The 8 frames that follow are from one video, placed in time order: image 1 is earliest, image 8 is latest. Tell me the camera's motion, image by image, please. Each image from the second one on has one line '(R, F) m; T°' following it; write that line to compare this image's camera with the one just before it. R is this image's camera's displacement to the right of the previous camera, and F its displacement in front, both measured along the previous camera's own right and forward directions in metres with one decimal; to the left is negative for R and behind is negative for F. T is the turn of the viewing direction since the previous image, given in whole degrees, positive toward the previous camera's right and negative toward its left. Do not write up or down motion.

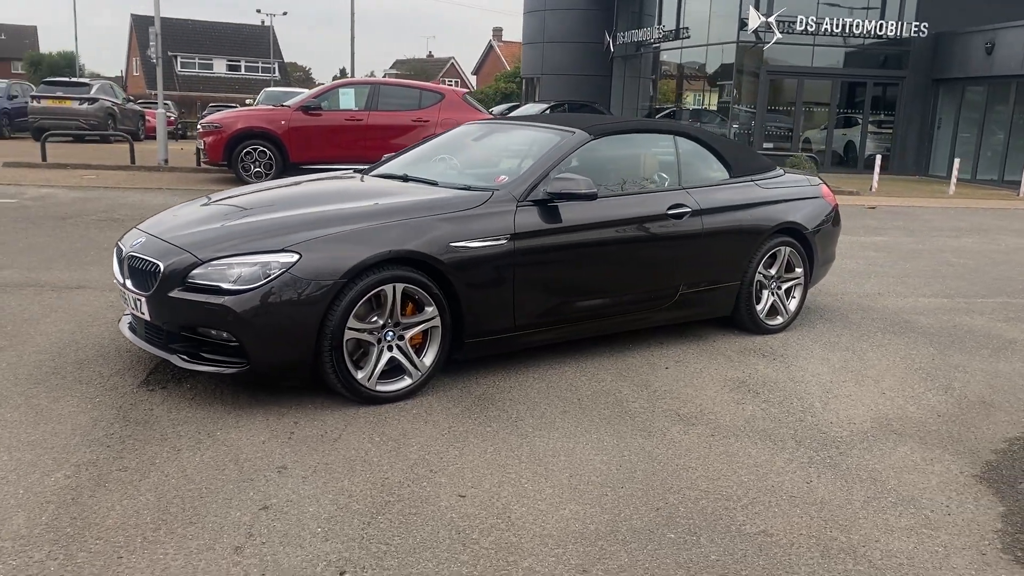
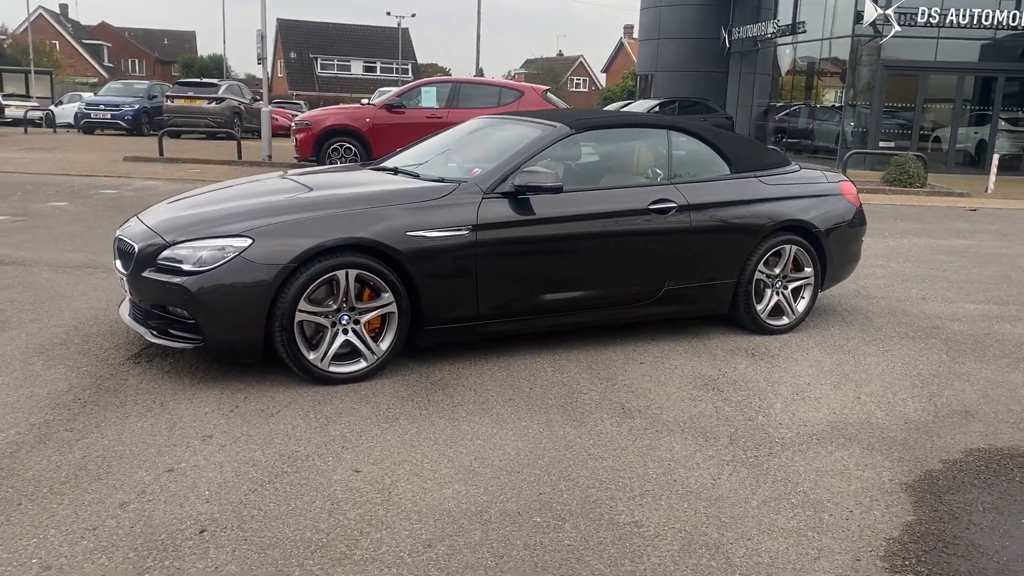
(+0.9, 0.0) m; -9°
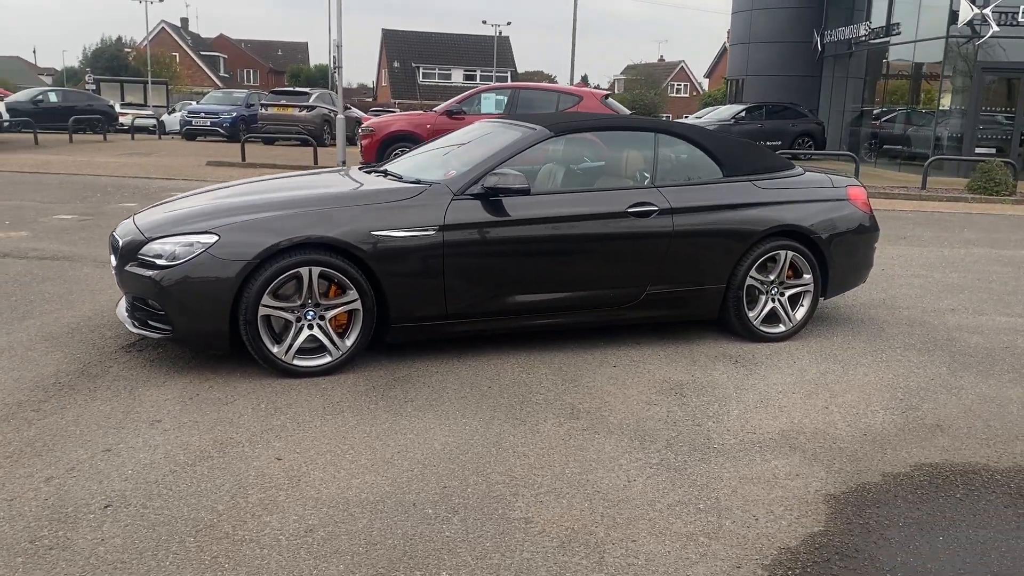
(+0.7, 0.0) m; -7°
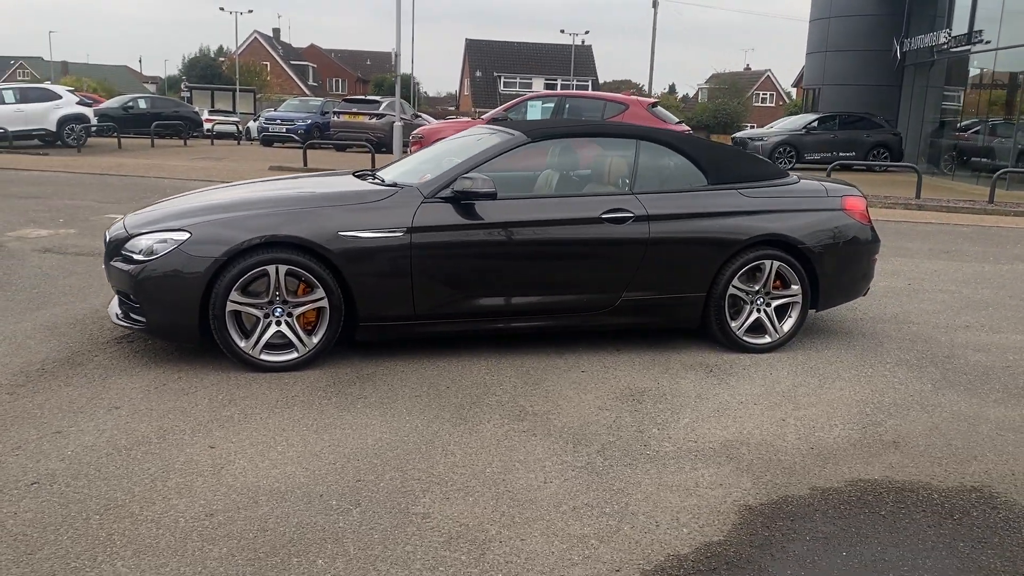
(+0.7, 0.0) m; -5°
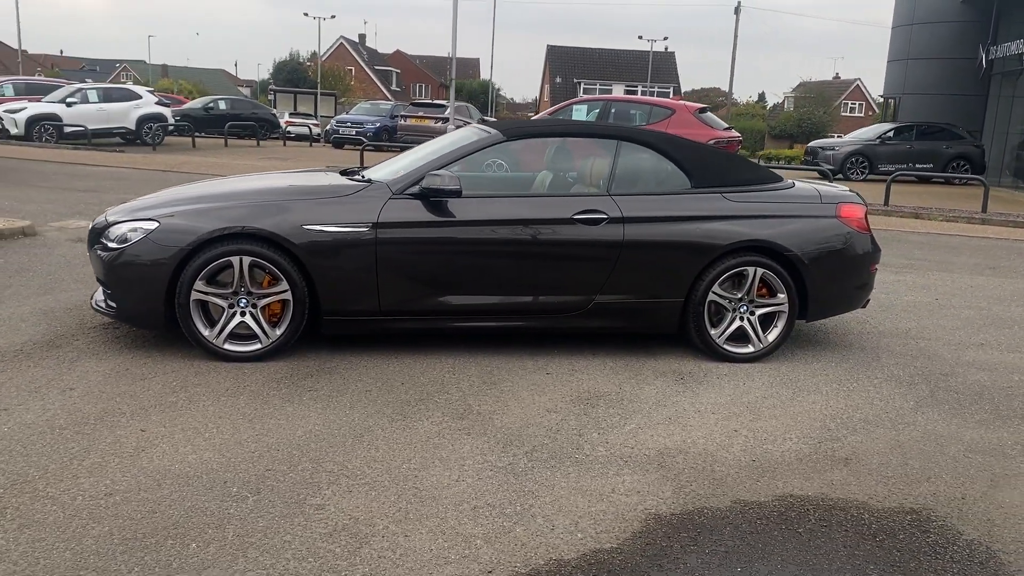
(+0.6, +0.1) m; -5°
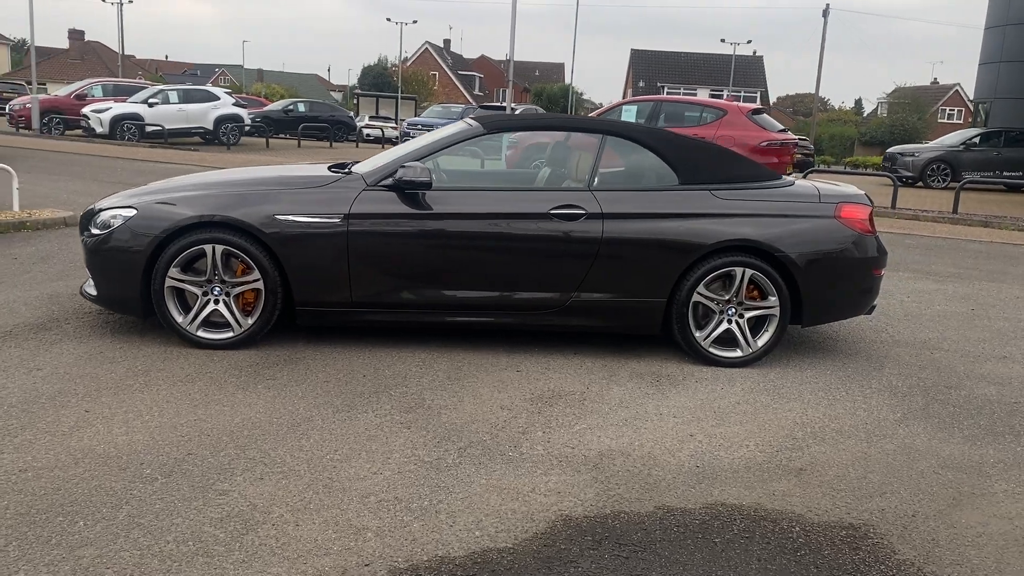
(+0.6, +0.1) m; -5°
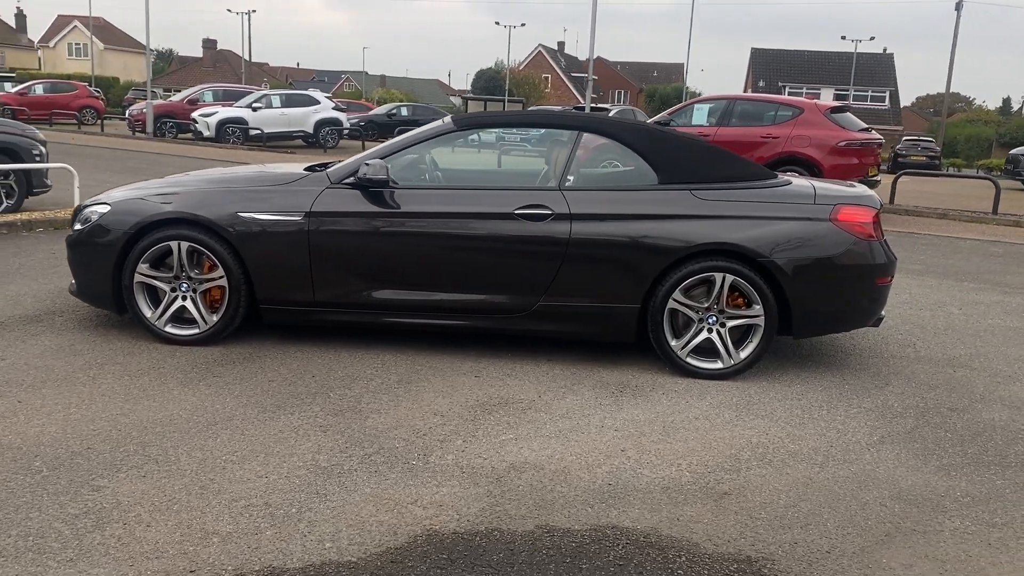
(+0.8, +0.2) m; -8°
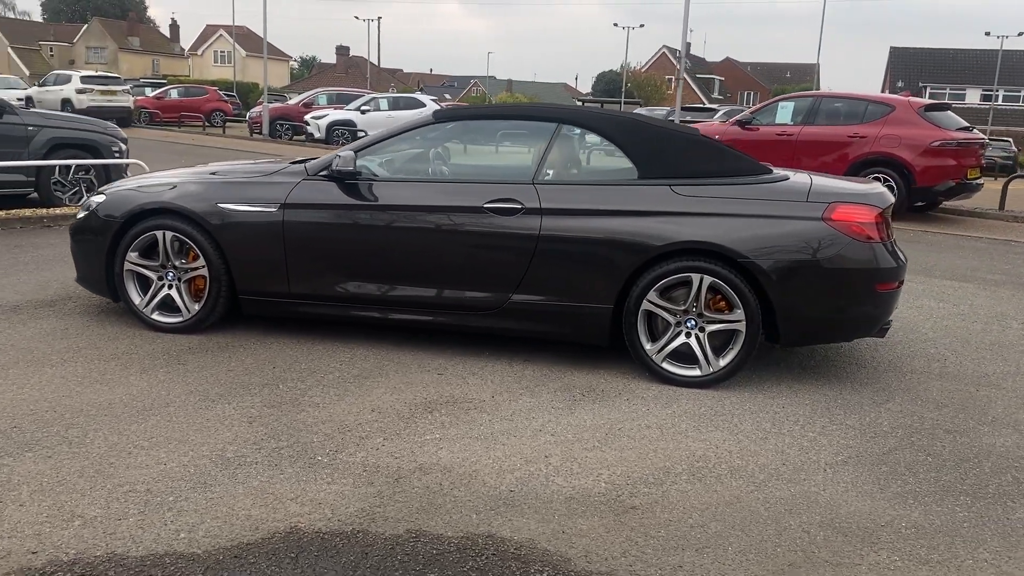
(+0.8, +0.2) m; -8°
